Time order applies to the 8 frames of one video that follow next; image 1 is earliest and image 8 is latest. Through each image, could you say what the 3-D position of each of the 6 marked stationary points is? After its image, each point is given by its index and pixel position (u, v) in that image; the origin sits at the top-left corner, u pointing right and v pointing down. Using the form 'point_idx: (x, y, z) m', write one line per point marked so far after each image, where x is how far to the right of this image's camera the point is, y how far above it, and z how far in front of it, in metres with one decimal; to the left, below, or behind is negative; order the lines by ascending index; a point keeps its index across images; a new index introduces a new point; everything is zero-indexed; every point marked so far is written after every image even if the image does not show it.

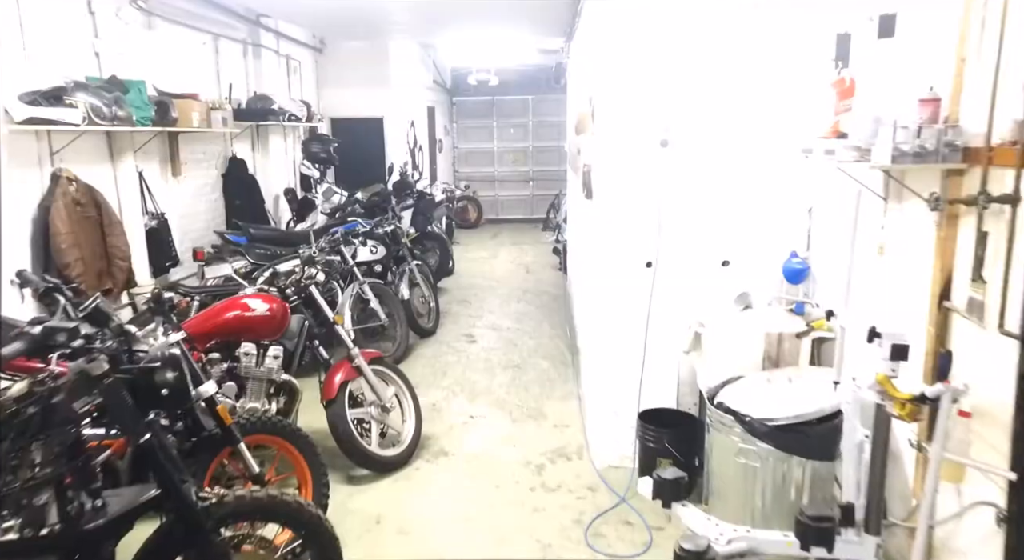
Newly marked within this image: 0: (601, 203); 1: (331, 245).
0: (+0.4, +0.4, +3.0) m
1: (-1.1, +0.2, +3.7) m
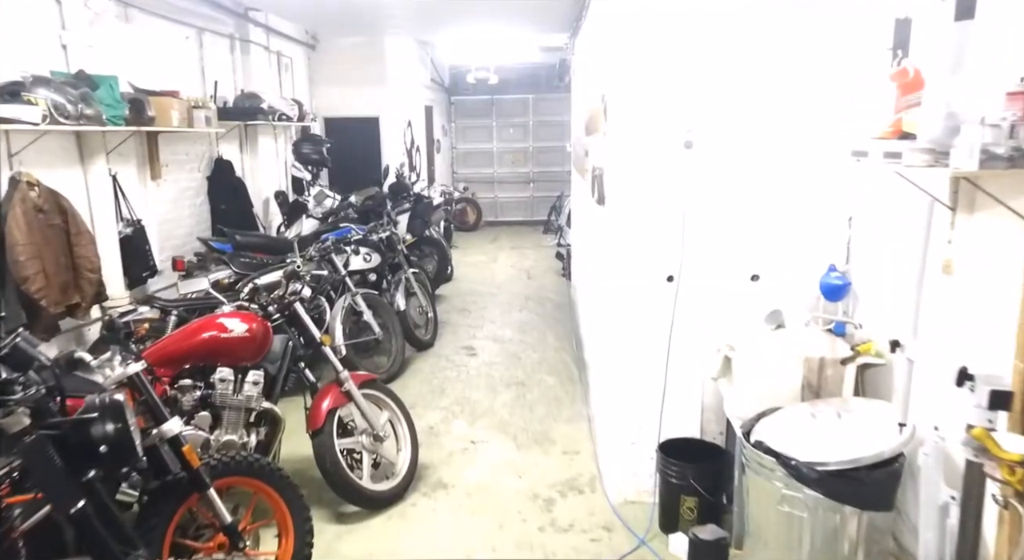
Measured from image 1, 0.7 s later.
0: (+0.4, +0.3, +2.7) m
1: (-1.0, +0.1, +3.4) m
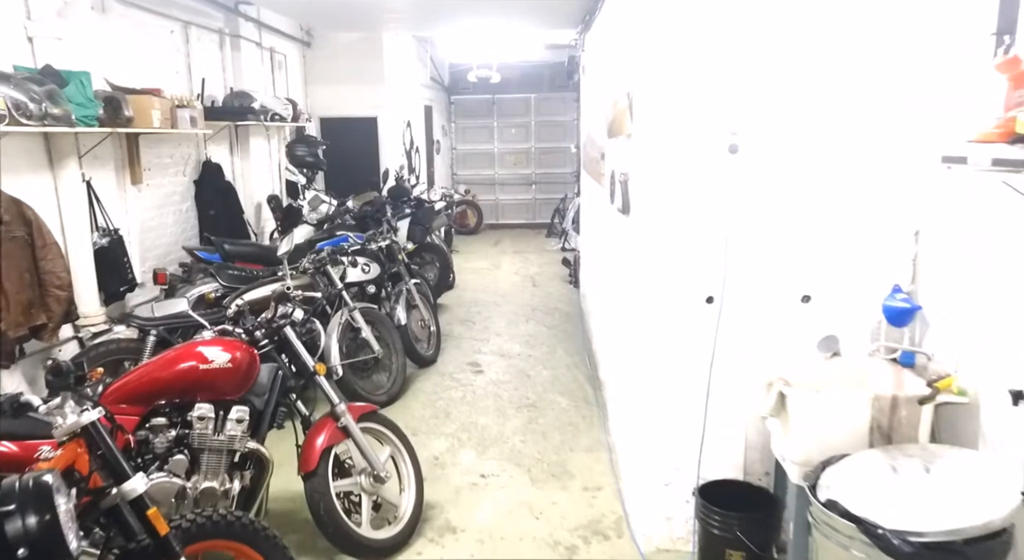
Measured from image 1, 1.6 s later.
0: (+0.5, +0.2, +2.4) m
1: (-1.0, +0.1, +3.2) m
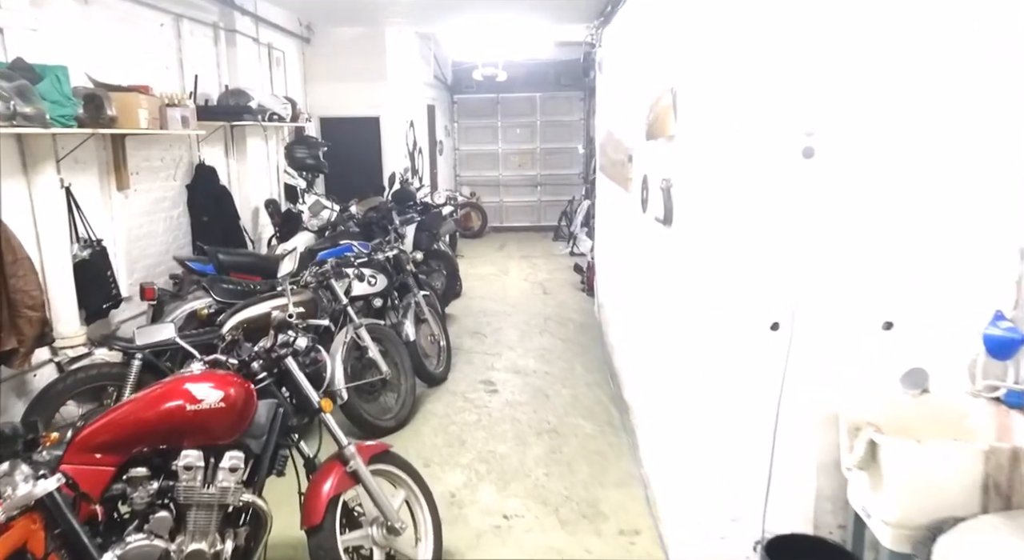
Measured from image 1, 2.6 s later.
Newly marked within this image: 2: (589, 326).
0: (+0.6, +0.2, +2.2) m
1: (-0.9, 0.0, +2.9) m
2: (+0.6, -0.3, +4.7) m
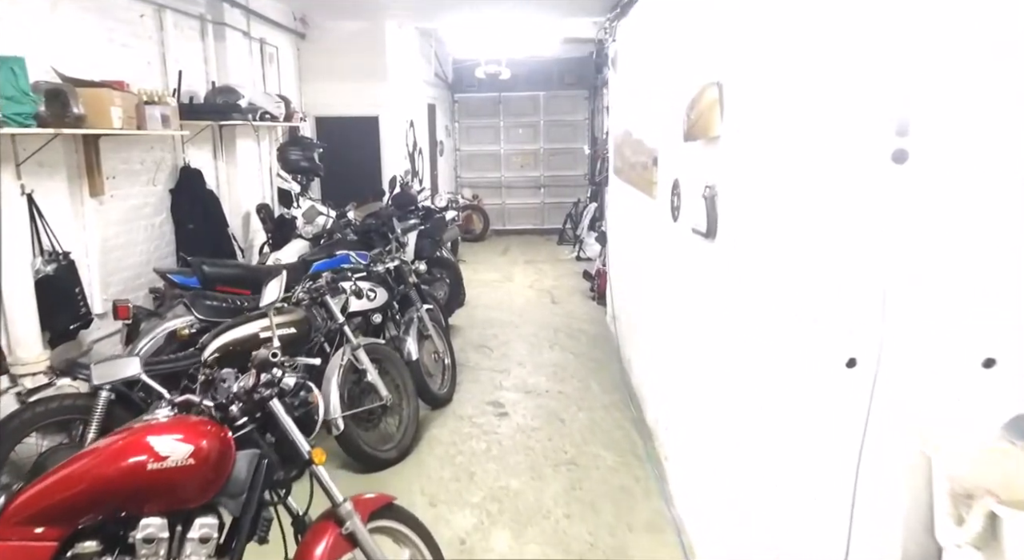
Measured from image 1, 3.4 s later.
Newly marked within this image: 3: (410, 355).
0: (+0.6, +0.1, +1.9) m
1: (-0.8, -0.1, +2.6) m
2: (+0.6, -0.4, +4.4) m
3: (-0.5, -0.4, +3.2) m
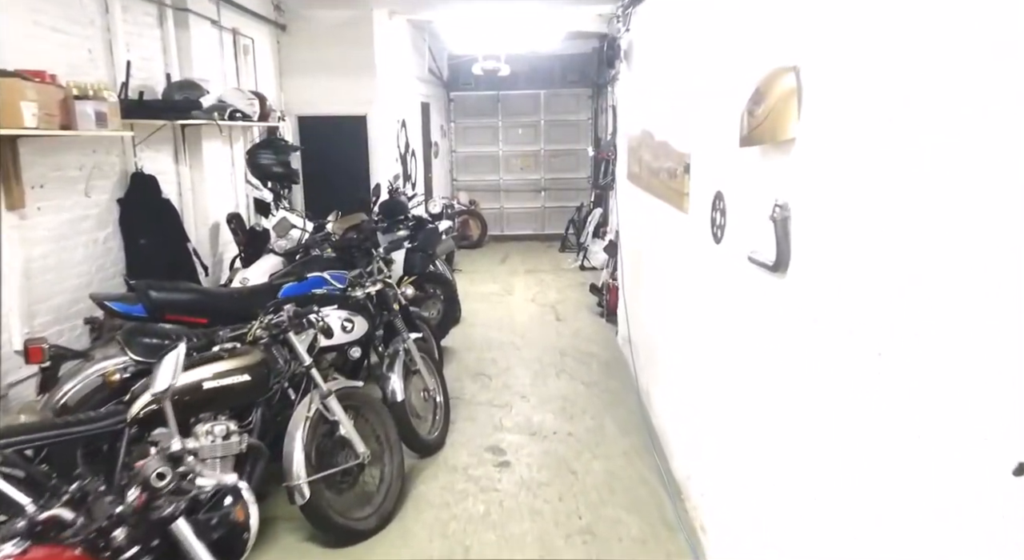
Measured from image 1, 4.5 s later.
0: (+0.7, 0.0, +1.4) m
1: (-0.8, -0.2, +2.1) m
2: (+0.6, -0.5, +3.9) m
3: (-0.5, -0.5, +2.7) m
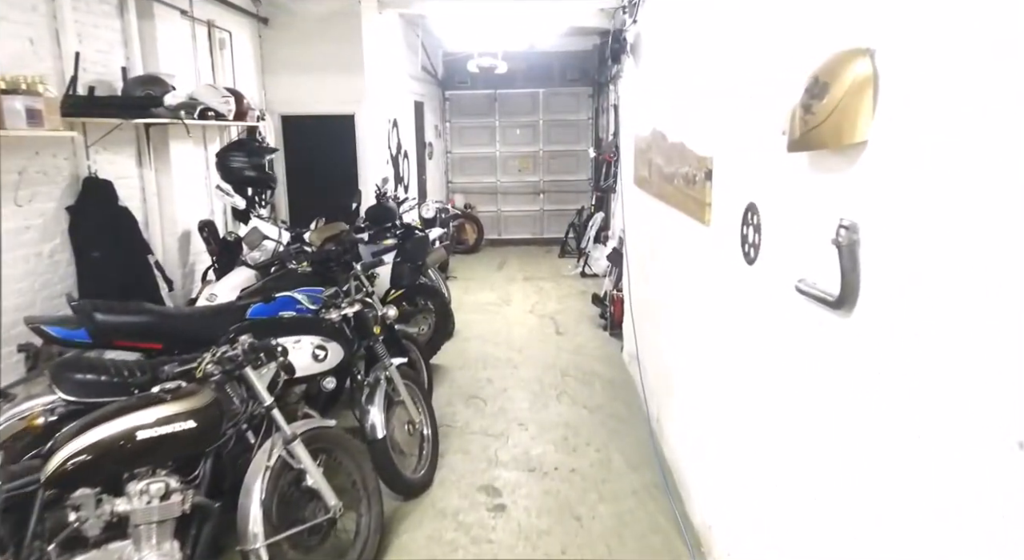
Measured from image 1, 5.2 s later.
0: (+0.7, -0.1, +1.1) m
1: (-0.8, -0.3, +1.8) m
2: (+0.6, -0.6, +3.6) m
3: (-0.5, -0.6, +2.4) m
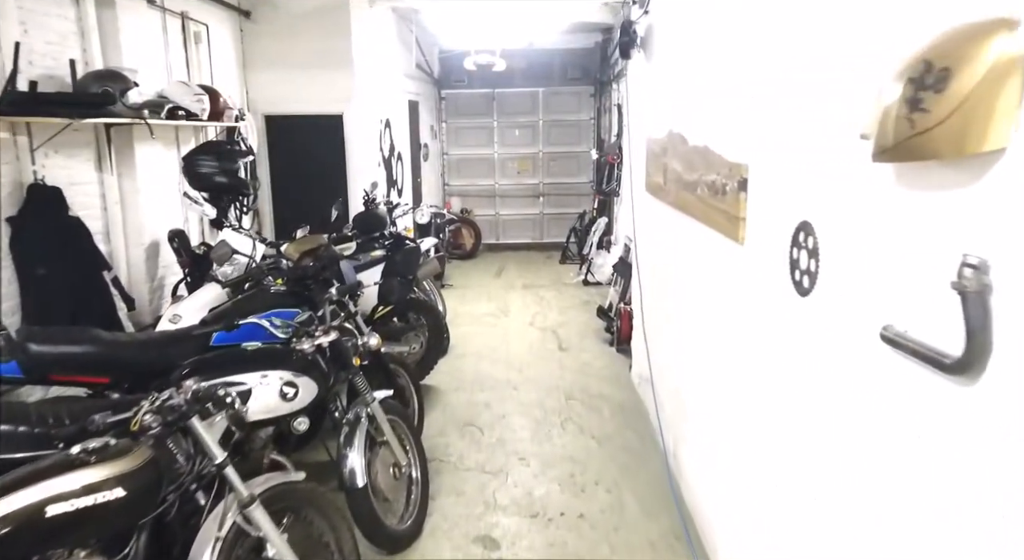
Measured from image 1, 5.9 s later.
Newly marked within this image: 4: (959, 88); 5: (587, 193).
0: (+0.7, -0.2, +0.8) m
1: (-0.8, -0.3, +1.5) m
2: (+0.6, -0.7, +3.3) m
3: (-0.5, -0.6, +2.1) m
4: (+0.6, +0.3, +0.9) m
5: (+1.0, +1.1, +8.3) m
